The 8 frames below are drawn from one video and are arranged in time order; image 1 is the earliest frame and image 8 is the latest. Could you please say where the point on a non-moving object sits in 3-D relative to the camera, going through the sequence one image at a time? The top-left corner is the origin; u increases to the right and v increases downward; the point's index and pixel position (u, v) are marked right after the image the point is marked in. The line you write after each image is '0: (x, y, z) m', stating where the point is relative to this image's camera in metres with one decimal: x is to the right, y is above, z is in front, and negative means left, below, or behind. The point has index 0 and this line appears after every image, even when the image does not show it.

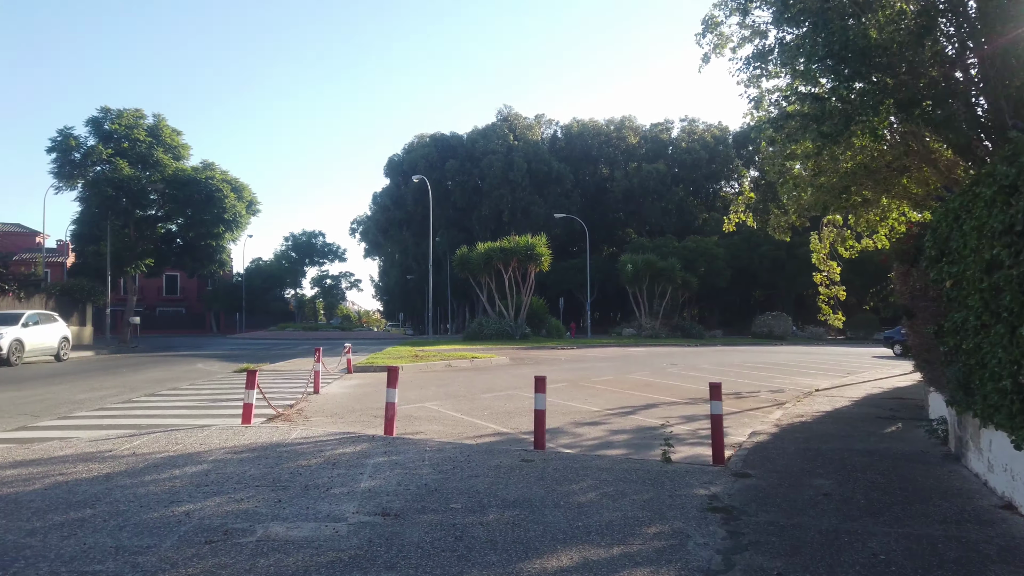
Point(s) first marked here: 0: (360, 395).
0: (-2.5, -1.8, +12.6) m
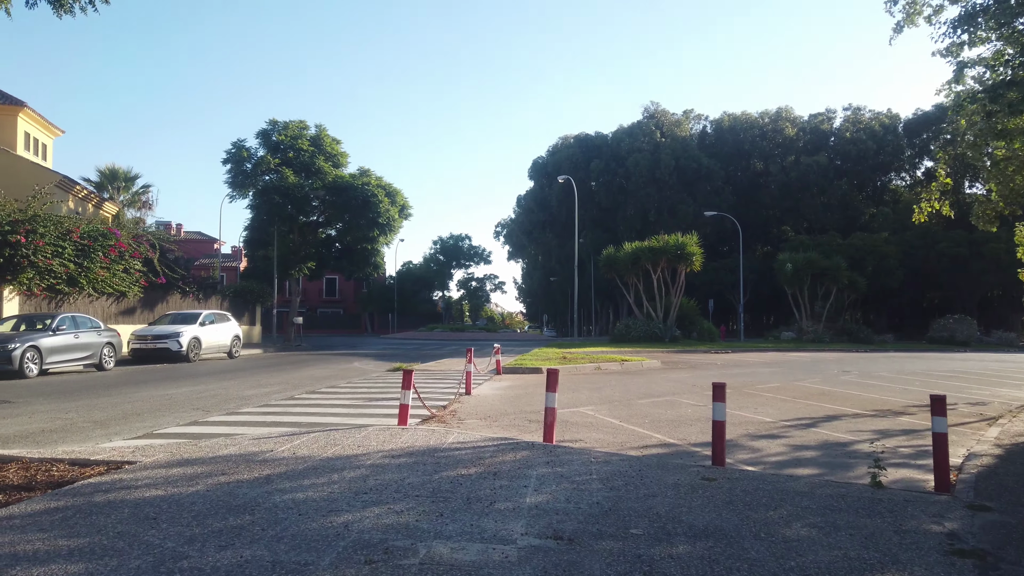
0: (0.0, -1.8, +12.2) m
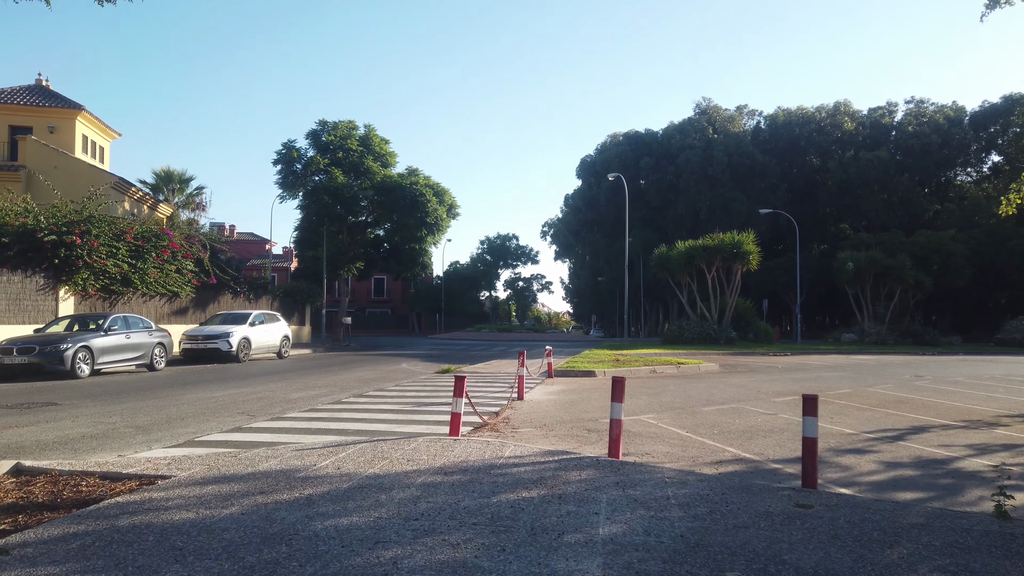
0: (+0.9, -1.8, +11.6) m
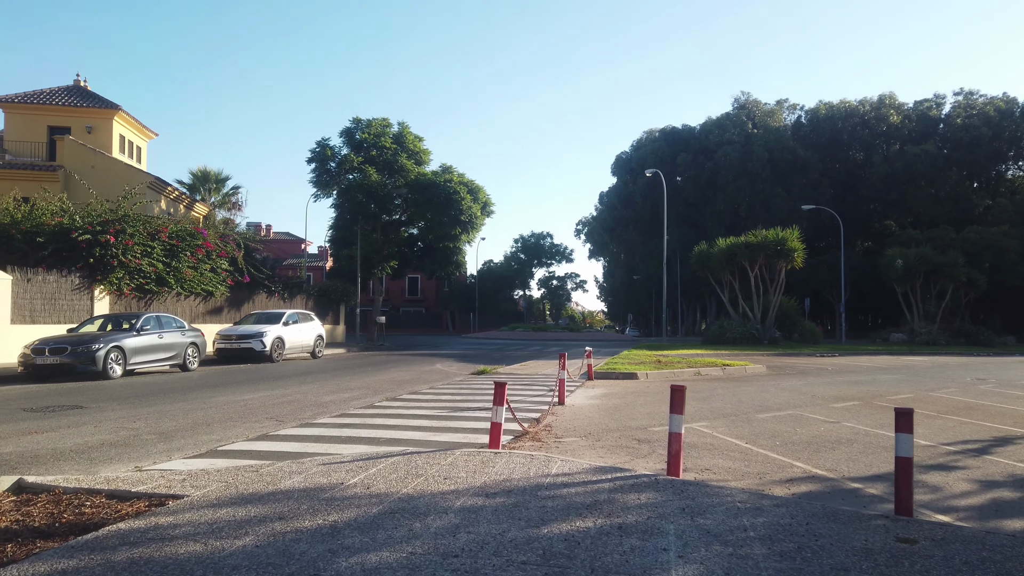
0: (+1.4, -1.7, +10.9) m
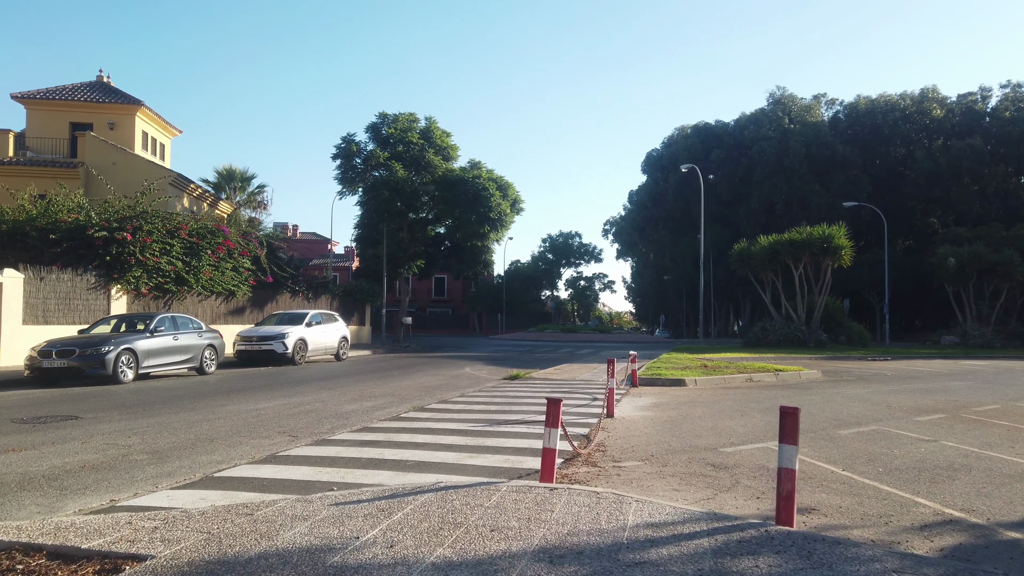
0: (+2.0, -1.7, +9.6) m
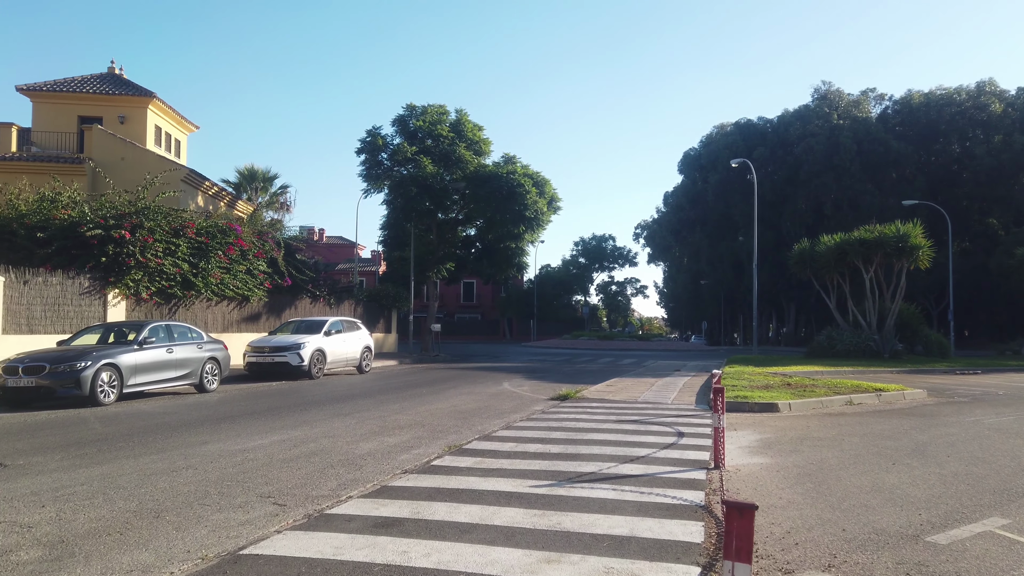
0: (+2.7, -1.7, +7.0) m
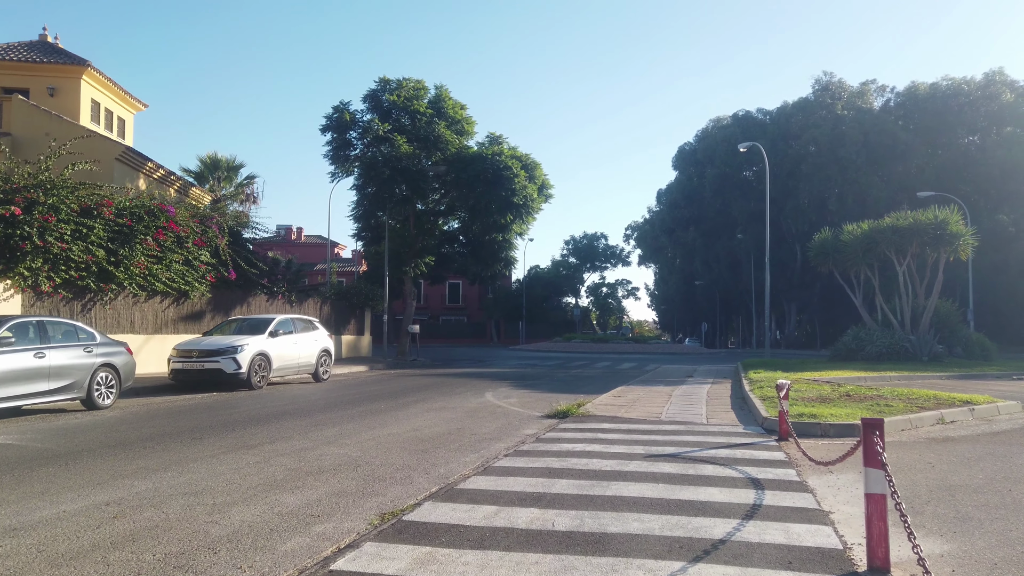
0: (+2.5, -1.5, +3.6) m
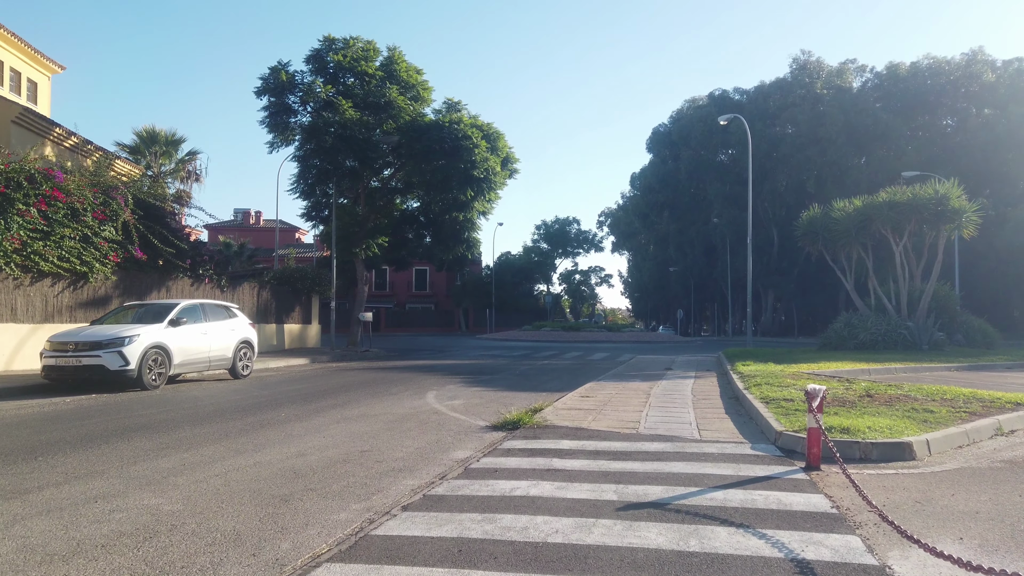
0: (+2.1, -1.3, +1.2) m
